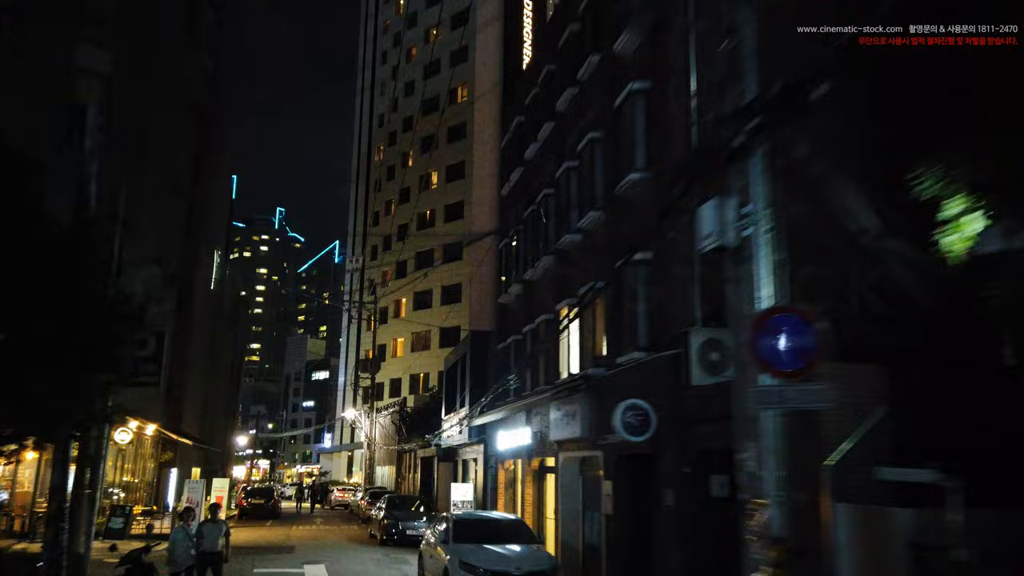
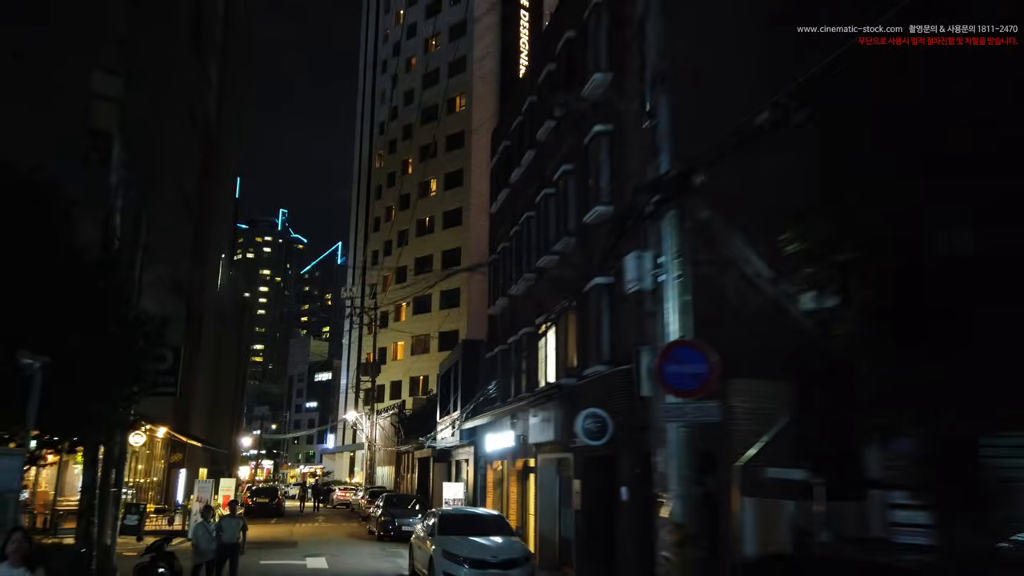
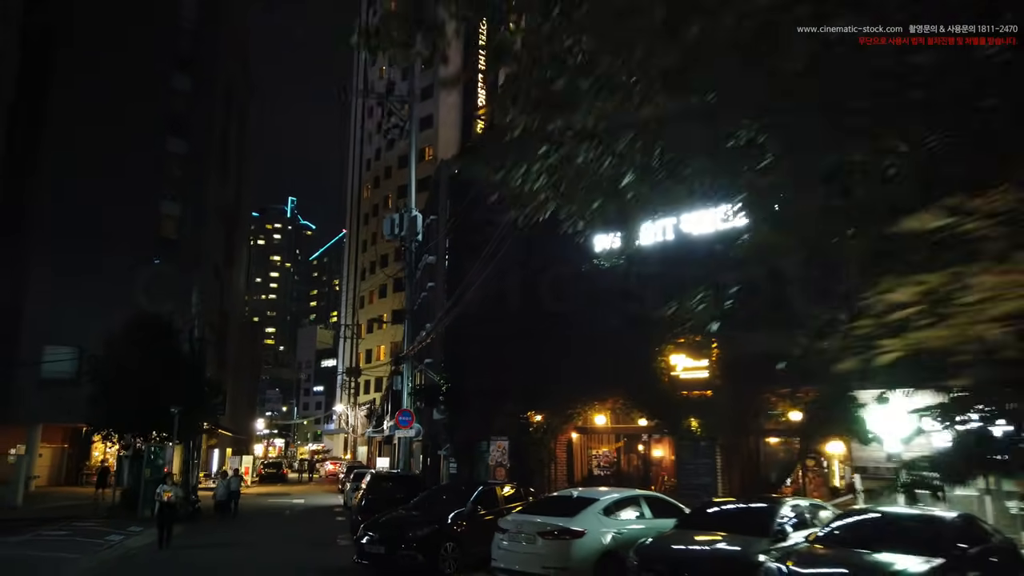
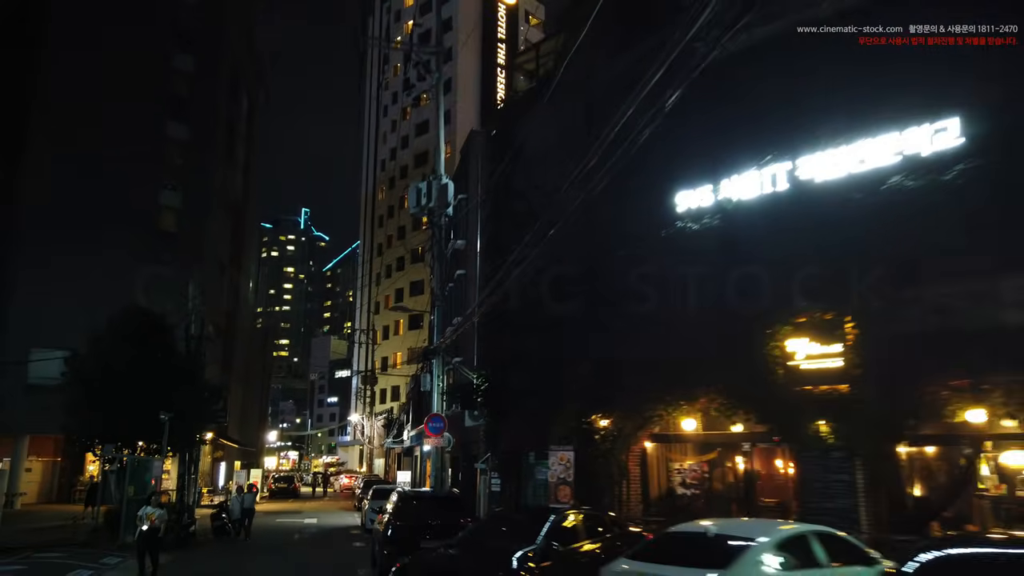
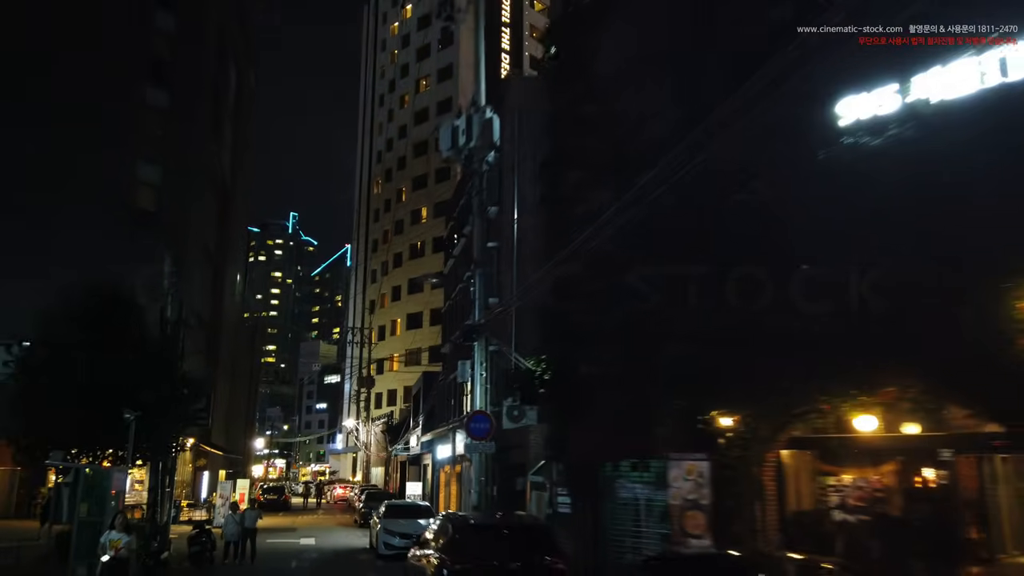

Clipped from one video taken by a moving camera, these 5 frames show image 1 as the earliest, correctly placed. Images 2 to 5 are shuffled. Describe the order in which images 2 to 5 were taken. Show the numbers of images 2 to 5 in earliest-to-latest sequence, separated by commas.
2, 5, 4, 3
